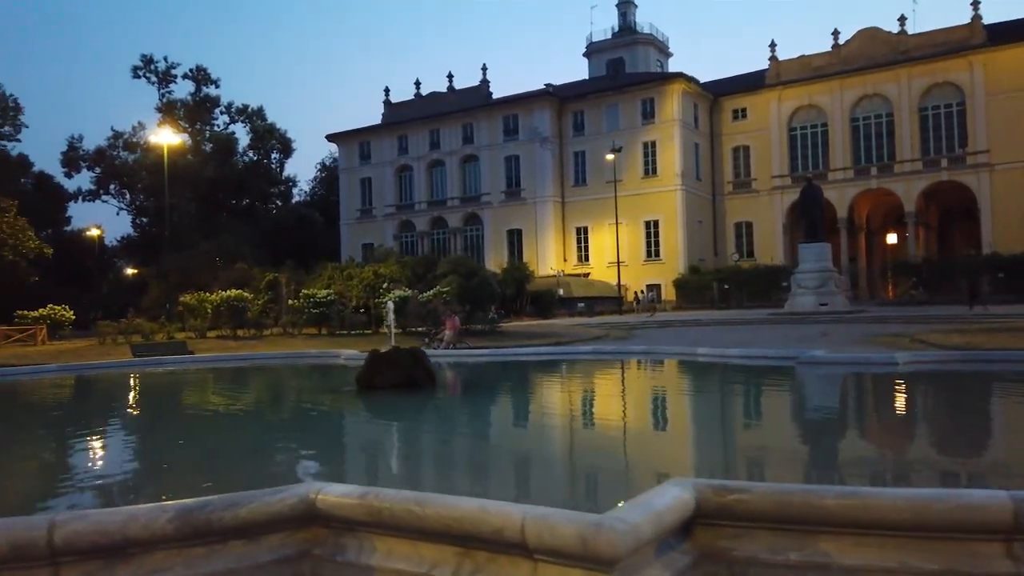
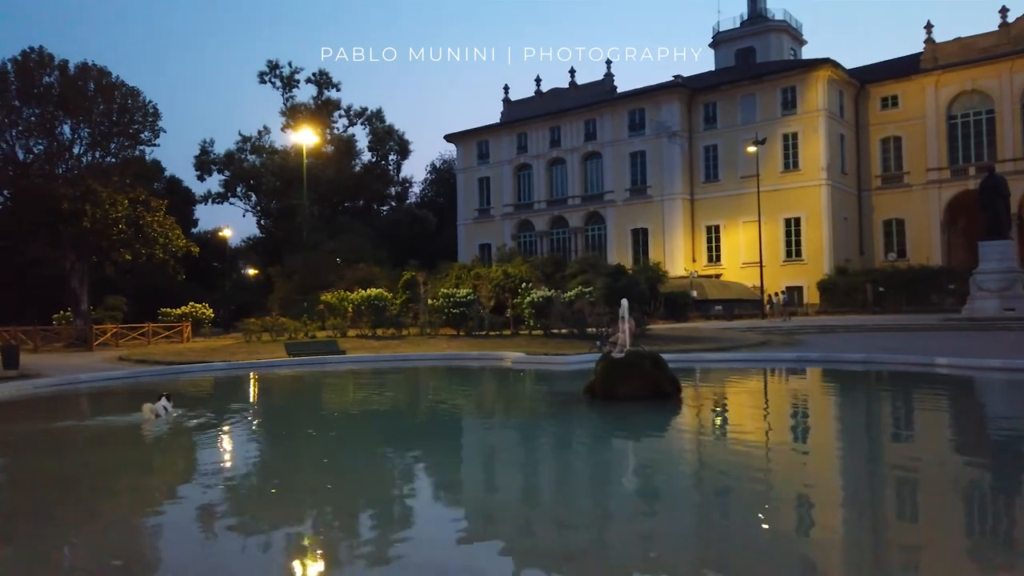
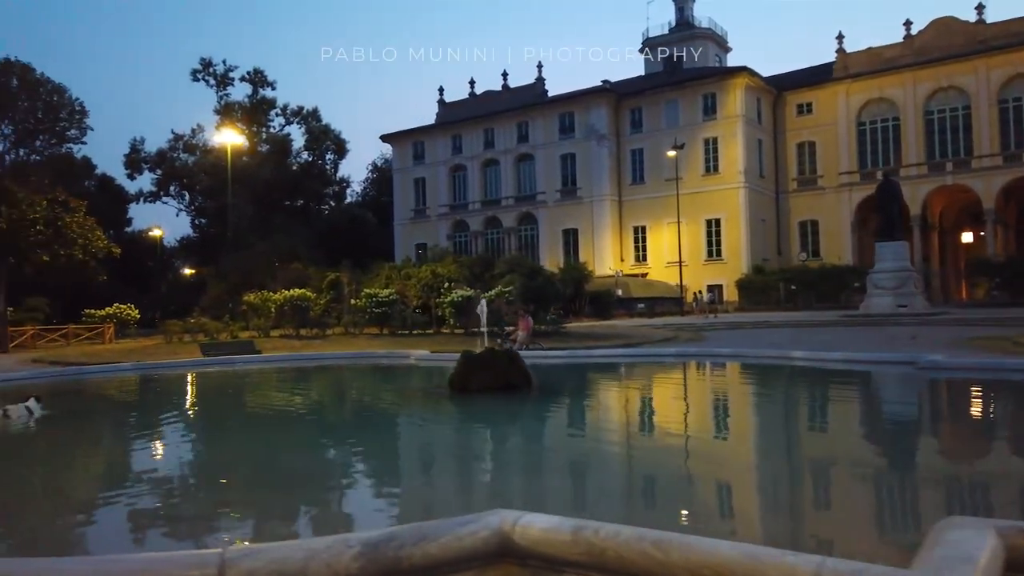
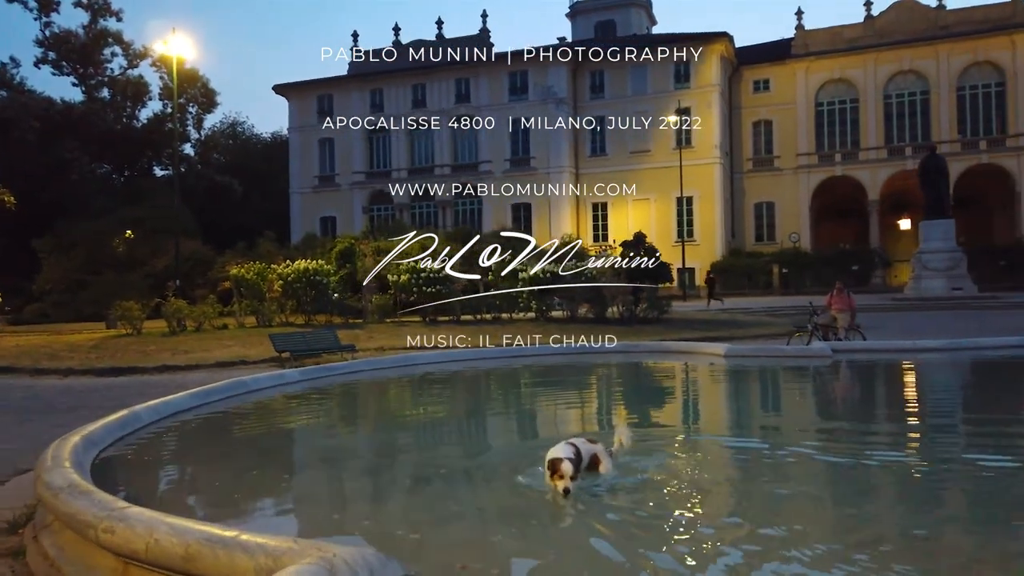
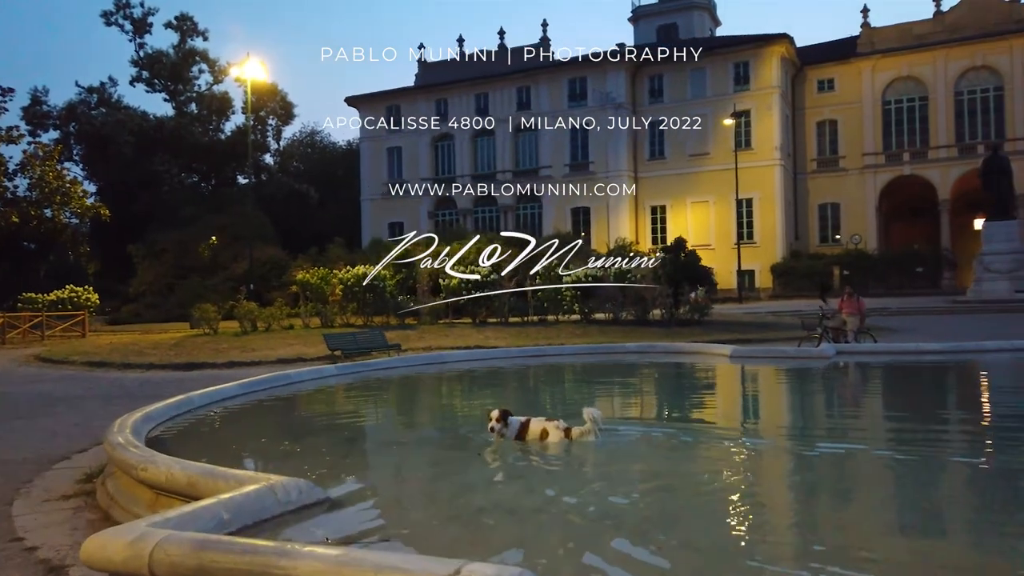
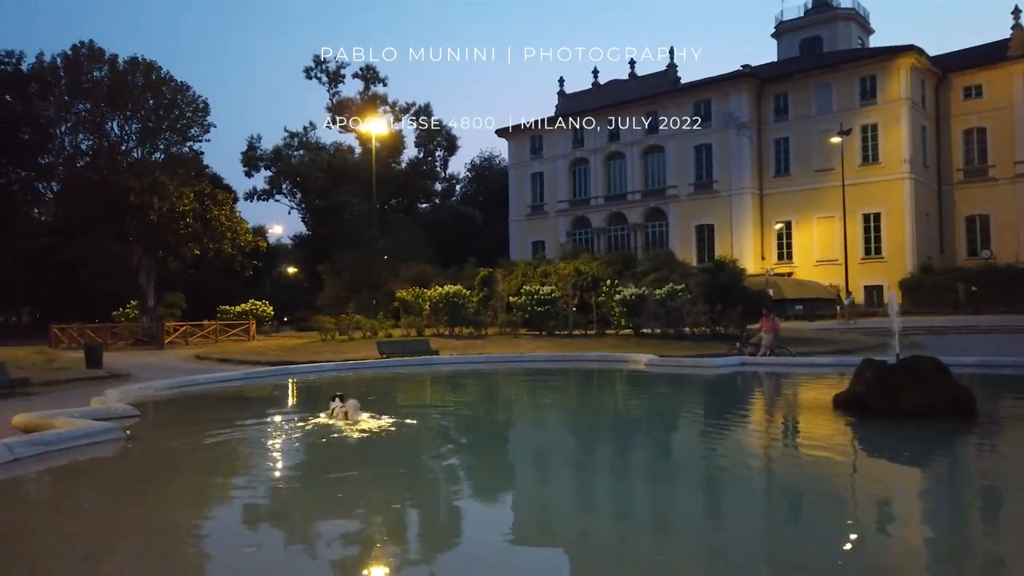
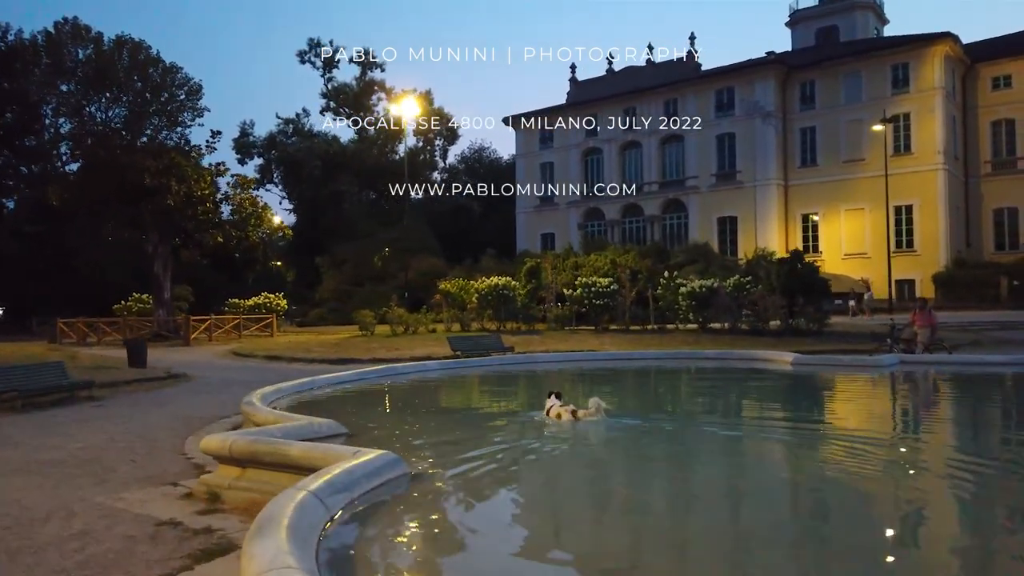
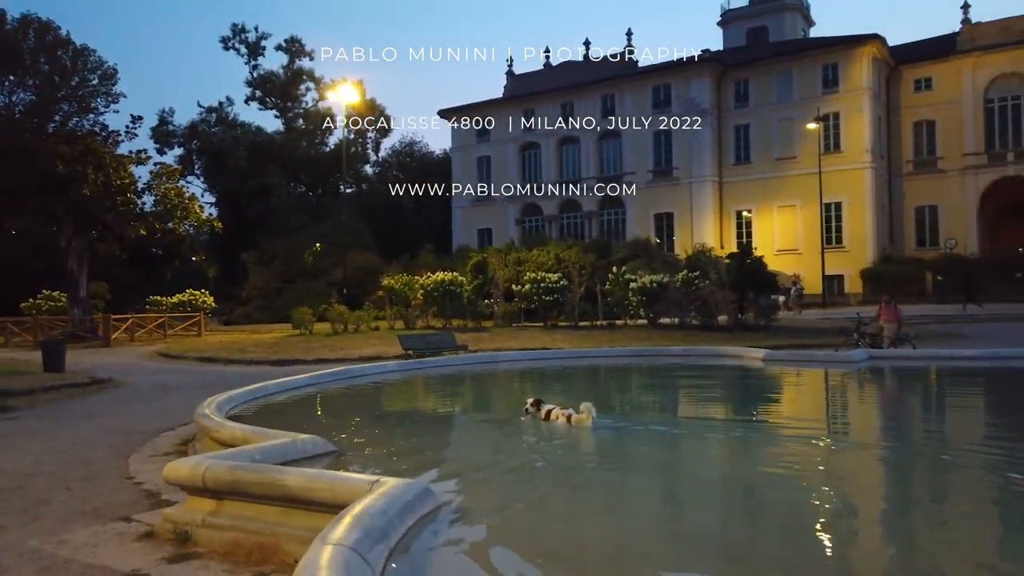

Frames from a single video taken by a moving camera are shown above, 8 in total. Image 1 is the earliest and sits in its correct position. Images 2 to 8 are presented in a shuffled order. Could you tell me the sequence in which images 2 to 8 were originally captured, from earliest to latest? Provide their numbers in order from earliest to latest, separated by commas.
3, 2, 6, 7, 8, 5, 4
